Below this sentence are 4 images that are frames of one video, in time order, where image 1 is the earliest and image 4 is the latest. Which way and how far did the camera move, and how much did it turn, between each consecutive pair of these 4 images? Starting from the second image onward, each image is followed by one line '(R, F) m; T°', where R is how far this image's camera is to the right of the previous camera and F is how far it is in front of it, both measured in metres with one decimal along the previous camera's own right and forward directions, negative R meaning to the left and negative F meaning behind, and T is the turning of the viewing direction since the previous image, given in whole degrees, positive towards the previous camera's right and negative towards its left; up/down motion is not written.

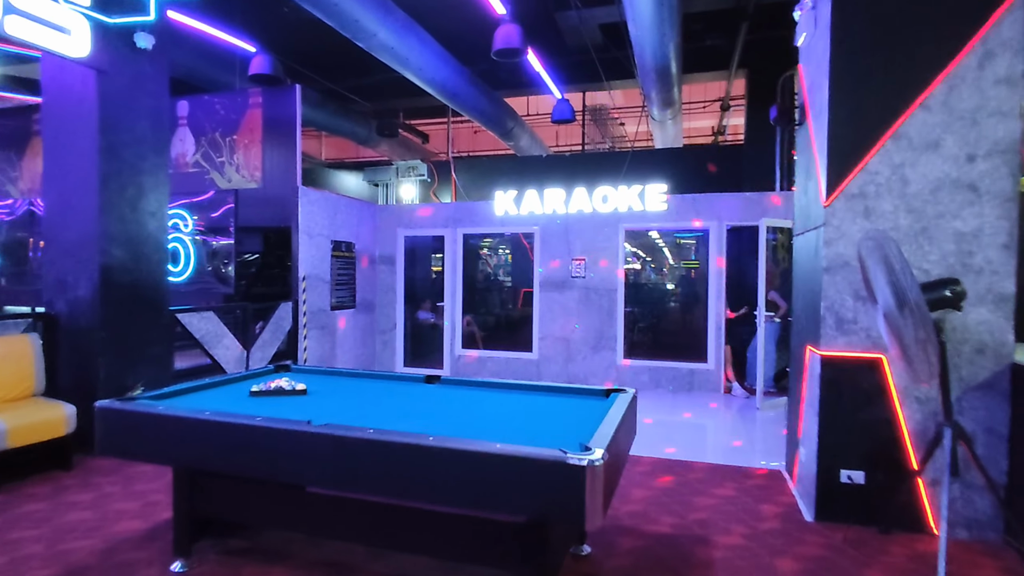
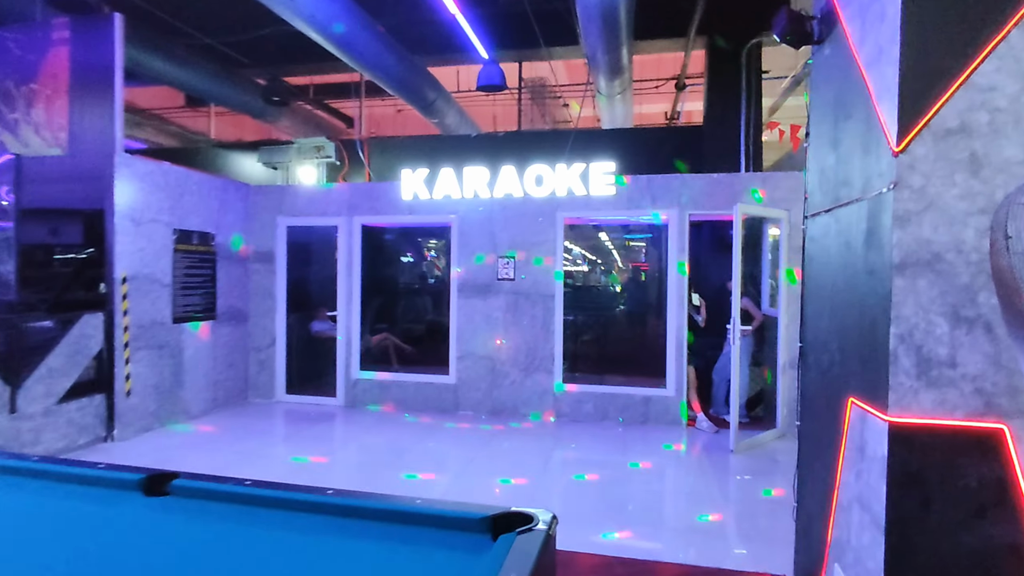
(+0.5, +1.7) m; +5°
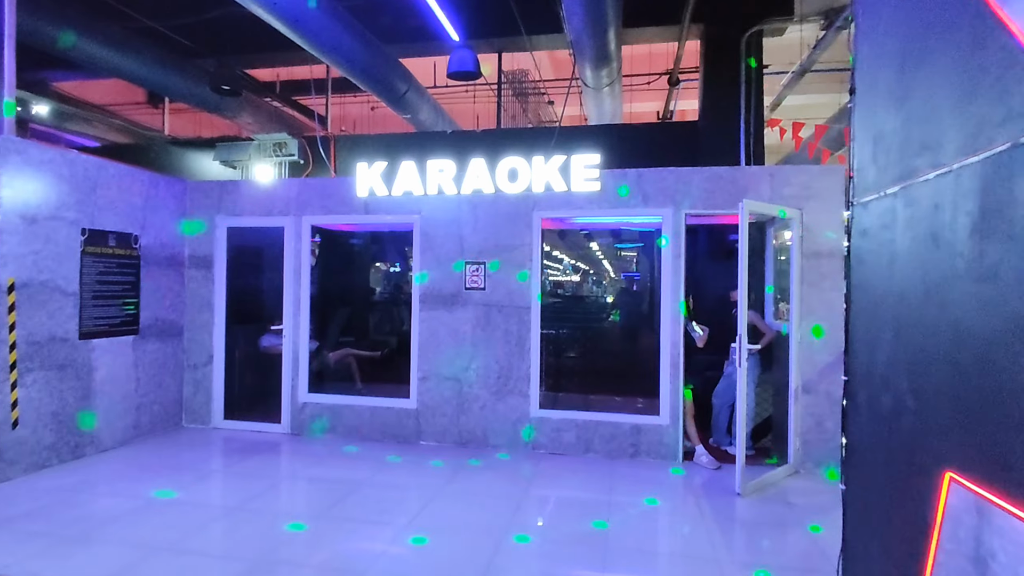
(+0.2, +0.8) m; +1°
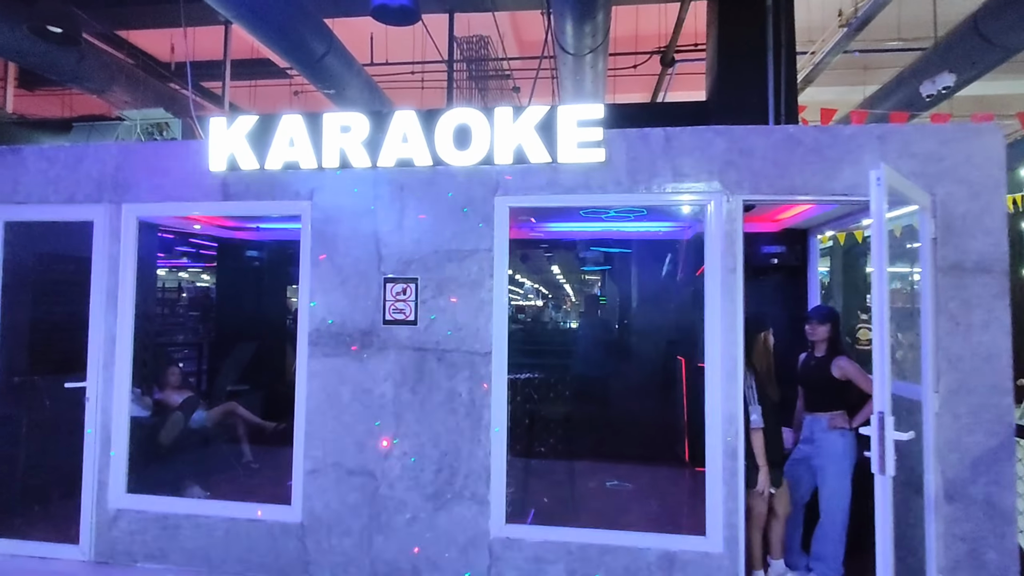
(+0.1, +2.1) m; +4°
